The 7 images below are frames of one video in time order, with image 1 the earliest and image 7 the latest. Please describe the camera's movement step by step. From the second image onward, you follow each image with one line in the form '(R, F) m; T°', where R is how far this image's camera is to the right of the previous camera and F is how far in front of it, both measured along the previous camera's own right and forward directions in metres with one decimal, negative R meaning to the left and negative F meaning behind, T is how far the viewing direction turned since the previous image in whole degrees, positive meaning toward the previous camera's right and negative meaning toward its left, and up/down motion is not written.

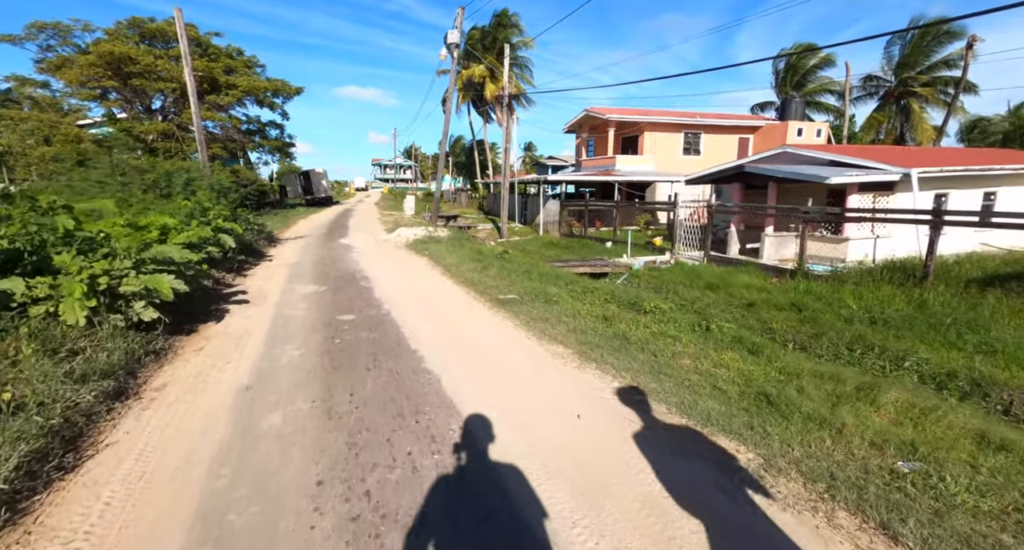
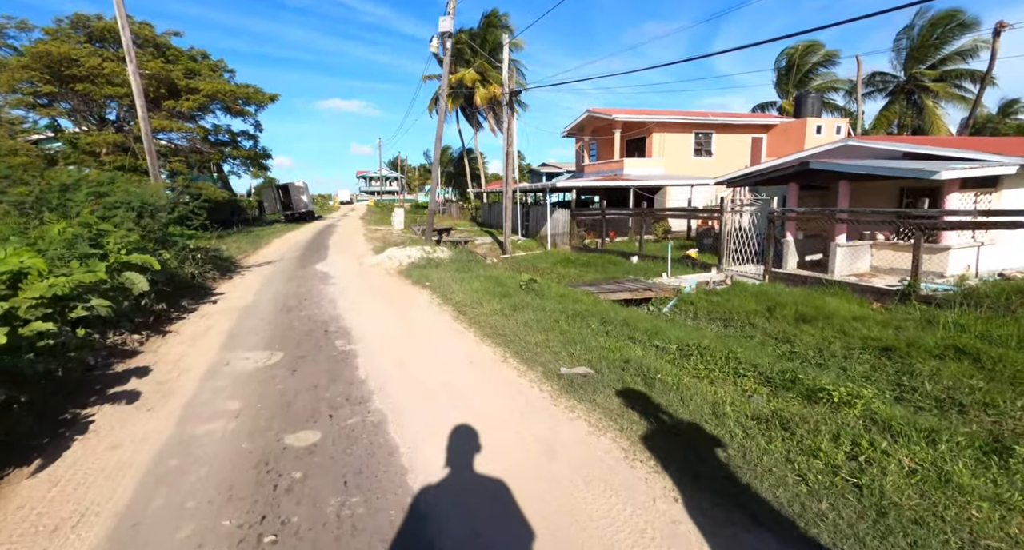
(-0.7, +2.6) m; +1°
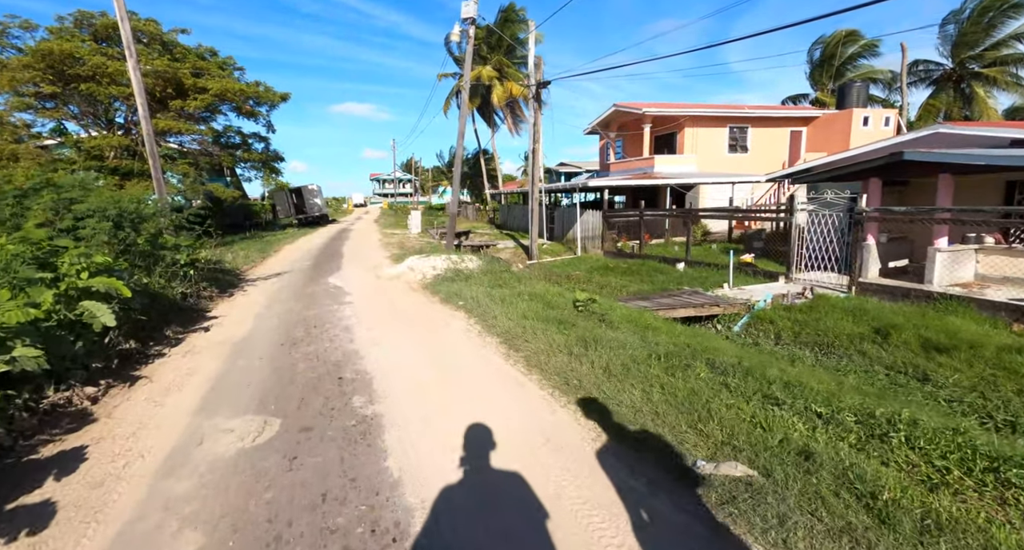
(-0.6, +1.5) m; -2°
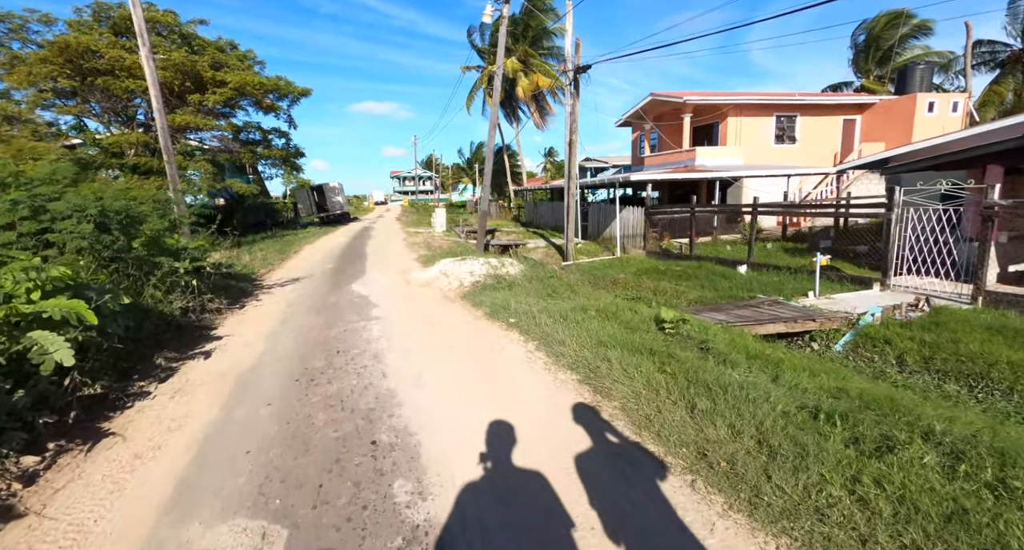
(-0.6, +1.4) m; -2°
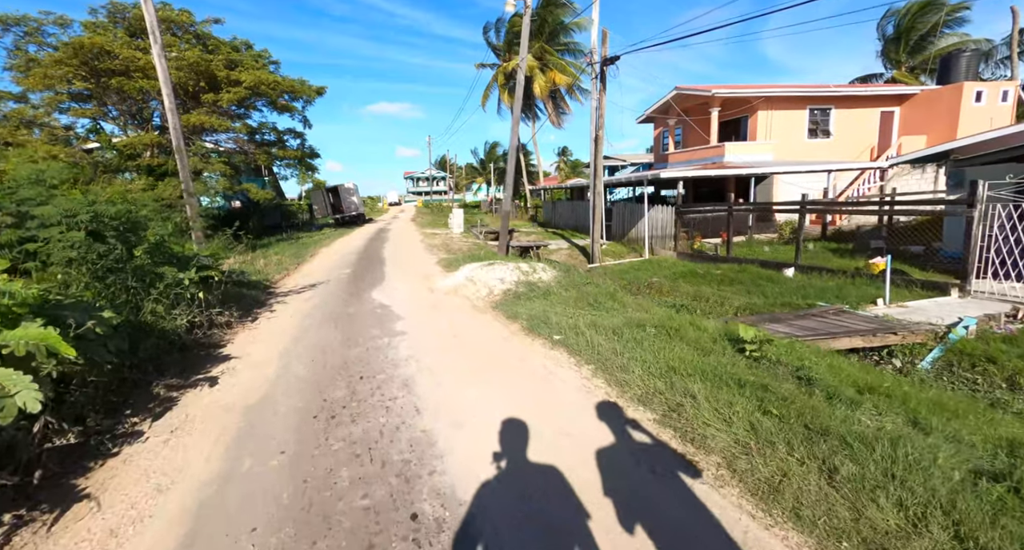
(-0.4, +0.8) m; -2°
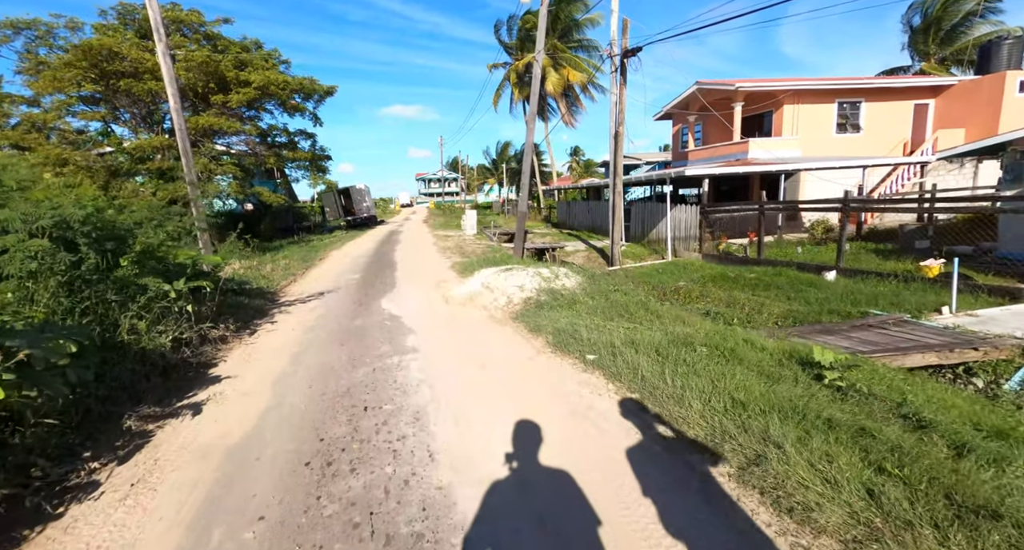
(-0.2, +0.7) m; -1°
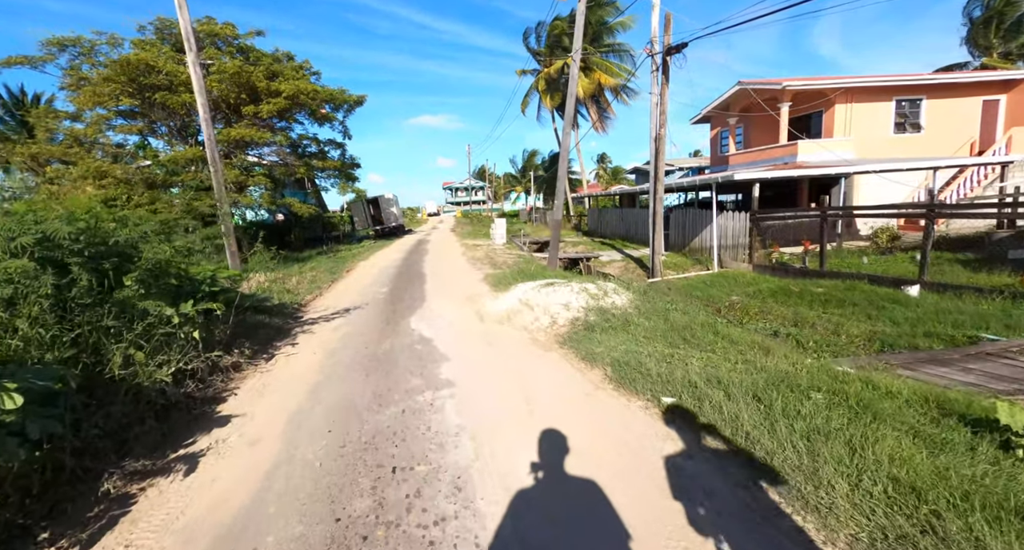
(-0.3, +0.8) m; -3°
